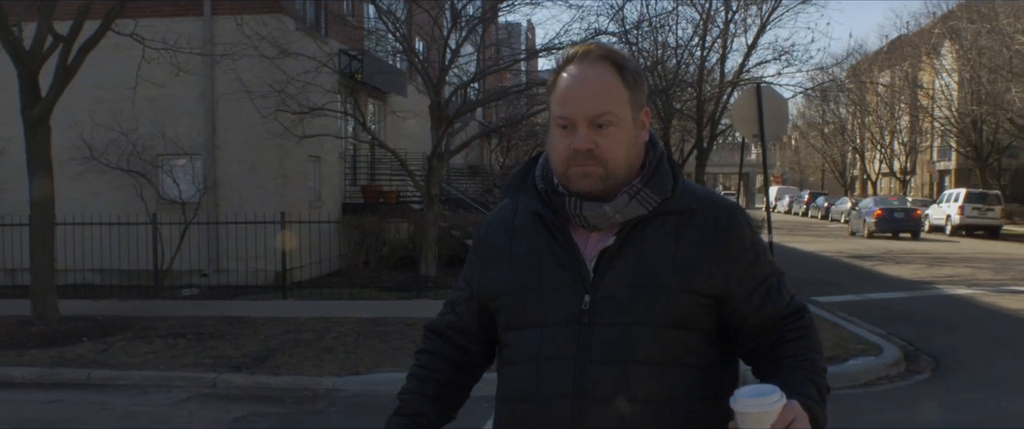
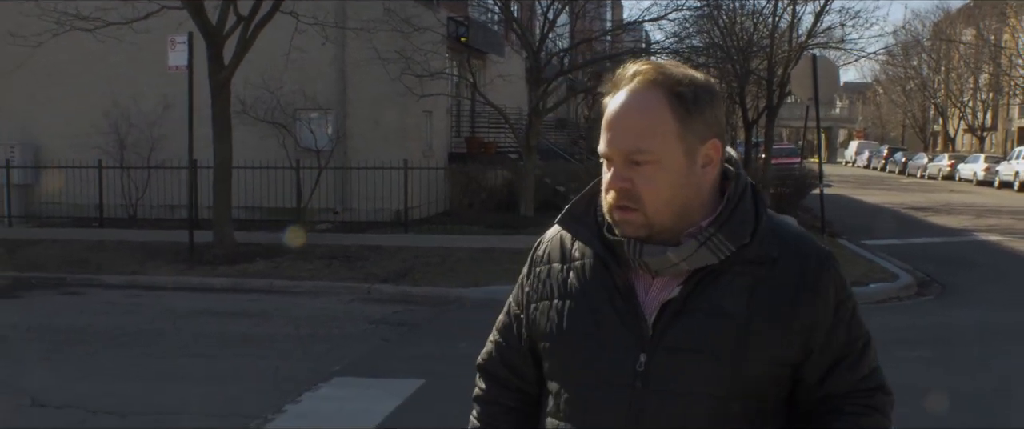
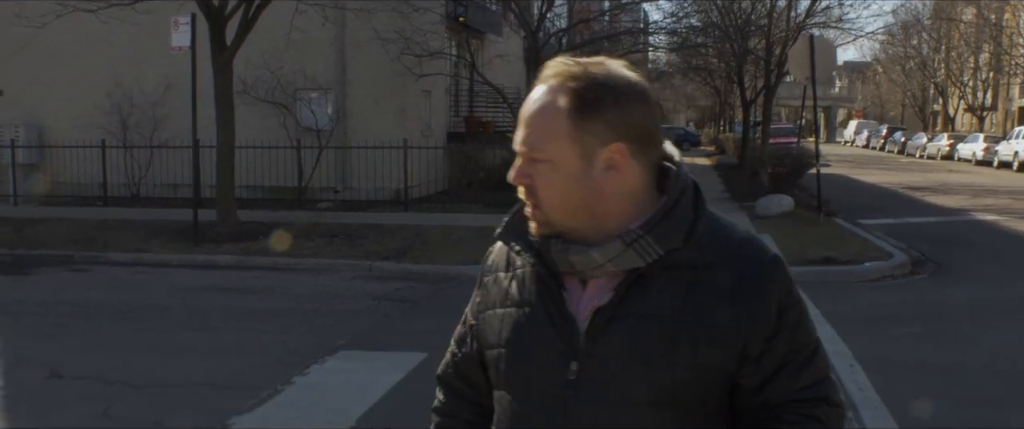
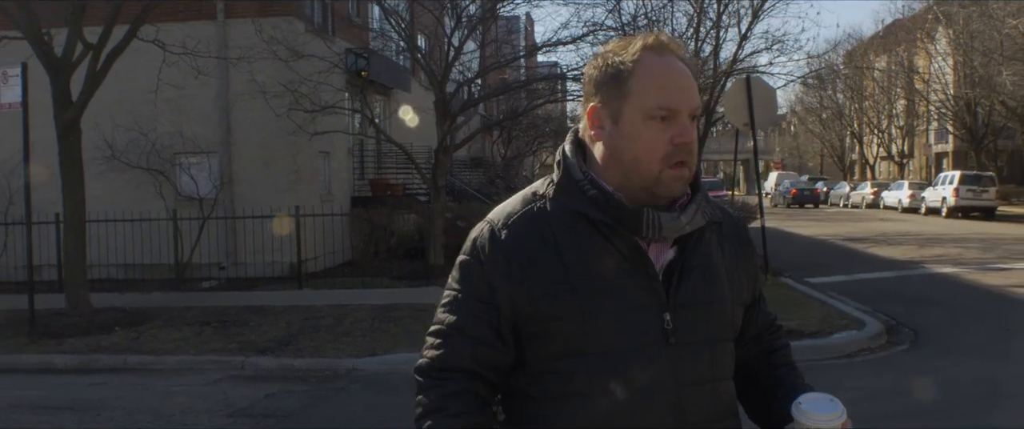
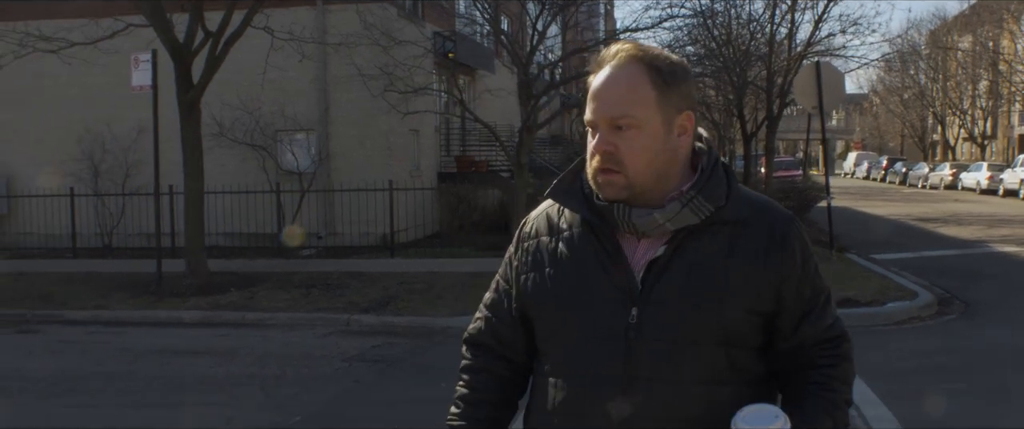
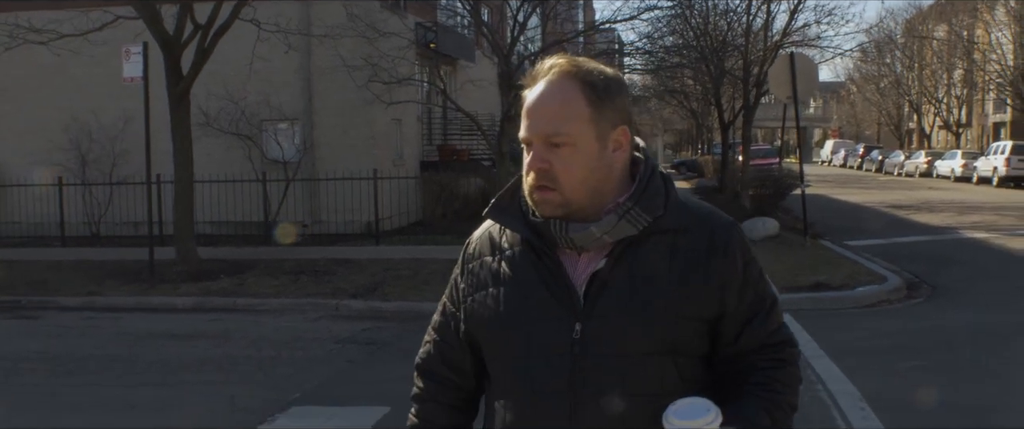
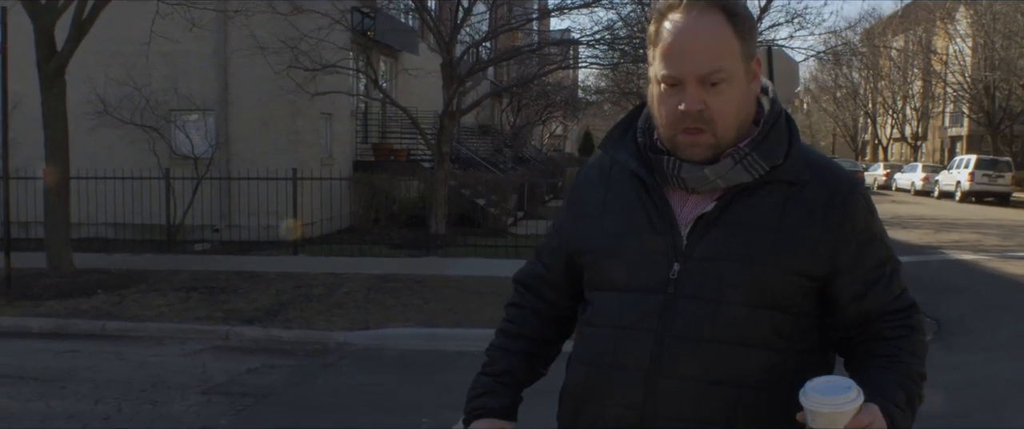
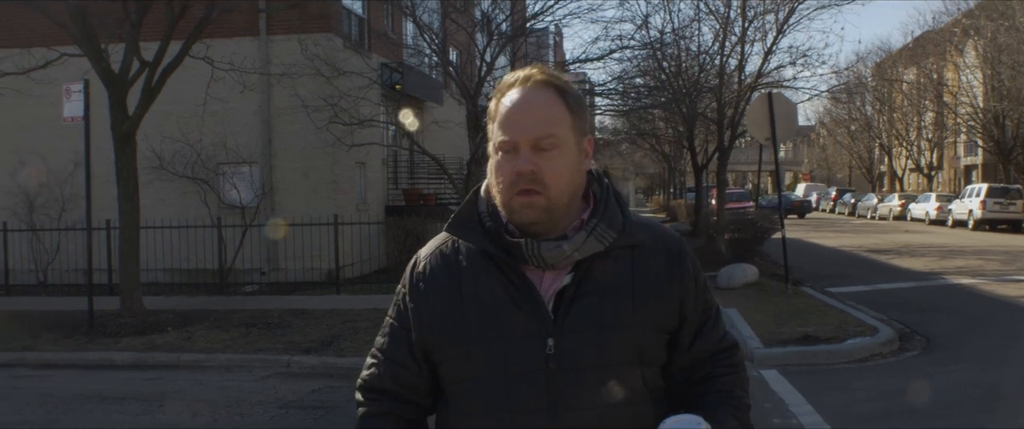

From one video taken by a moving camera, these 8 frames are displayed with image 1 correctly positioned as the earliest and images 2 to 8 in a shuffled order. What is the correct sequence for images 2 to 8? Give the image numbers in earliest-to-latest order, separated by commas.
7, 4, 8, 5, 6, 2, 3
